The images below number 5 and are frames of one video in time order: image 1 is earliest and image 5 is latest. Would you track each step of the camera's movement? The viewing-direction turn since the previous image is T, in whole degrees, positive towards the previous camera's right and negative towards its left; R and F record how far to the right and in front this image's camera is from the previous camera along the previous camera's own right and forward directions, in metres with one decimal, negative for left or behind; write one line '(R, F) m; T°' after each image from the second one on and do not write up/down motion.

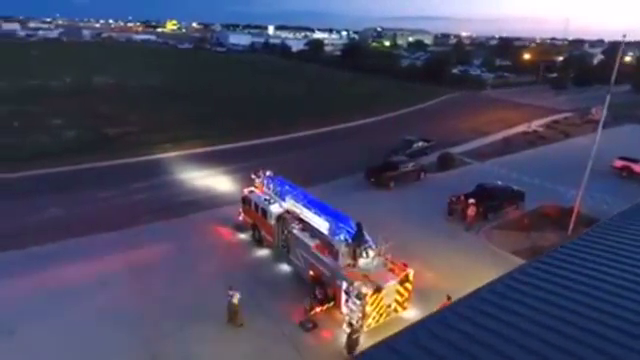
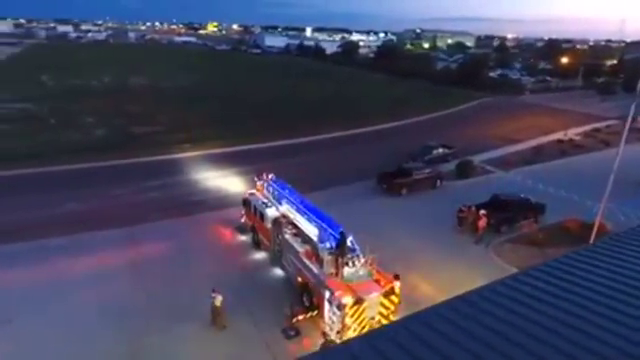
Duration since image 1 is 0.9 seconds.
(+1.2, +0.1) m; -5°
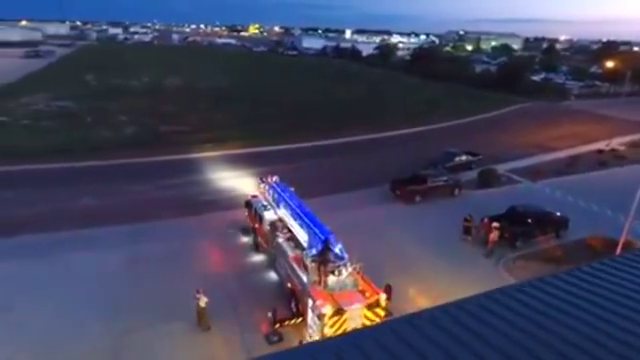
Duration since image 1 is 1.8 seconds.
(+1.2, +0.2) m; -5°
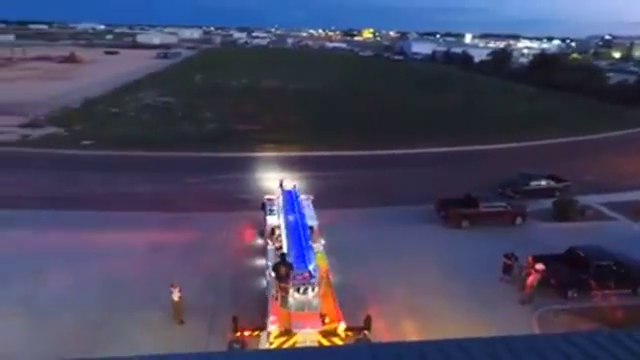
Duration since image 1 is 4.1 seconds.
(+3.0, +0.9) m; -15°
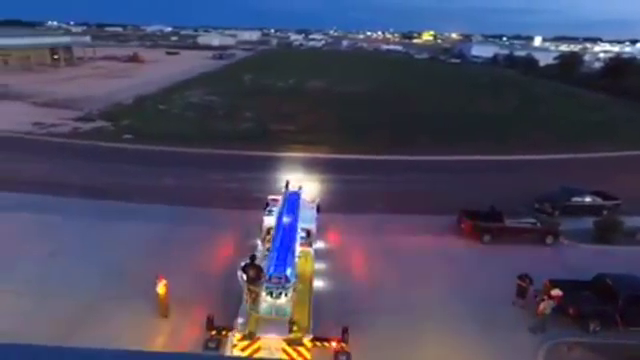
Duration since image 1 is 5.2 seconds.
(+1.7, +0.4) m; -8°
